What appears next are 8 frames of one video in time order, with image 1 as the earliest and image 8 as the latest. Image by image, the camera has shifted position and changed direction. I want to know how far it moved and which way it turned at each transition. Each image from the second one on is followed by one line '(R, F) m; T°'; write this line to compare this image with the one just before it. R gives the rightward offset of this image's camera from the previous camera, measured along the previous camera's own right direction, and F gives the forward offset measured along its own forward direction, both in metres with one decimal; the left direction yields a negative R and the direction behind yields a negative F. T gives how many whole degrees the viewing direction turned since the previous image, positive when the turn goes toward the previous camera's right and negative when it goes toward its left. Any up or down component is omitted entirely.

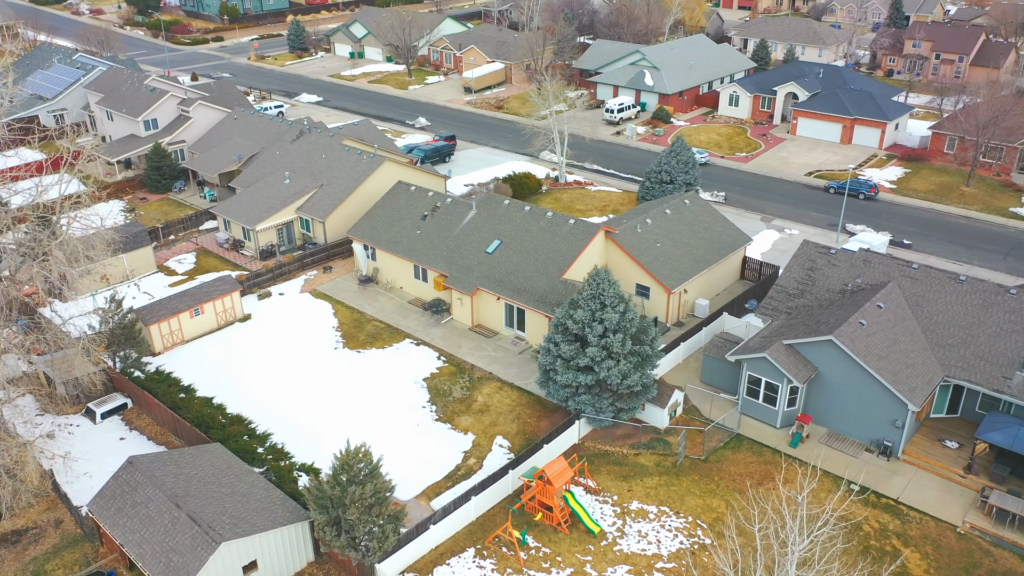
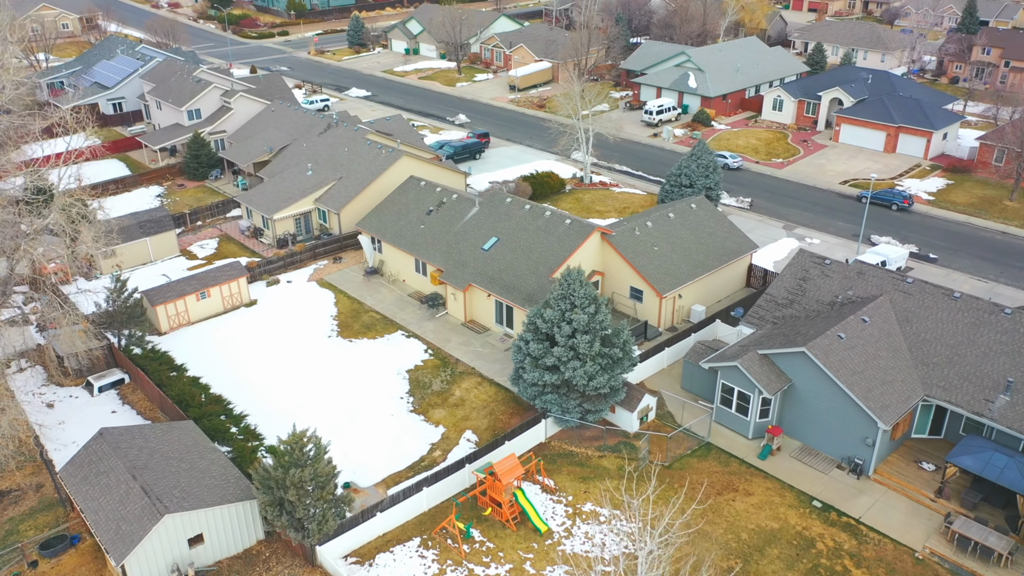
(+3.1, -0.1) m; -5°
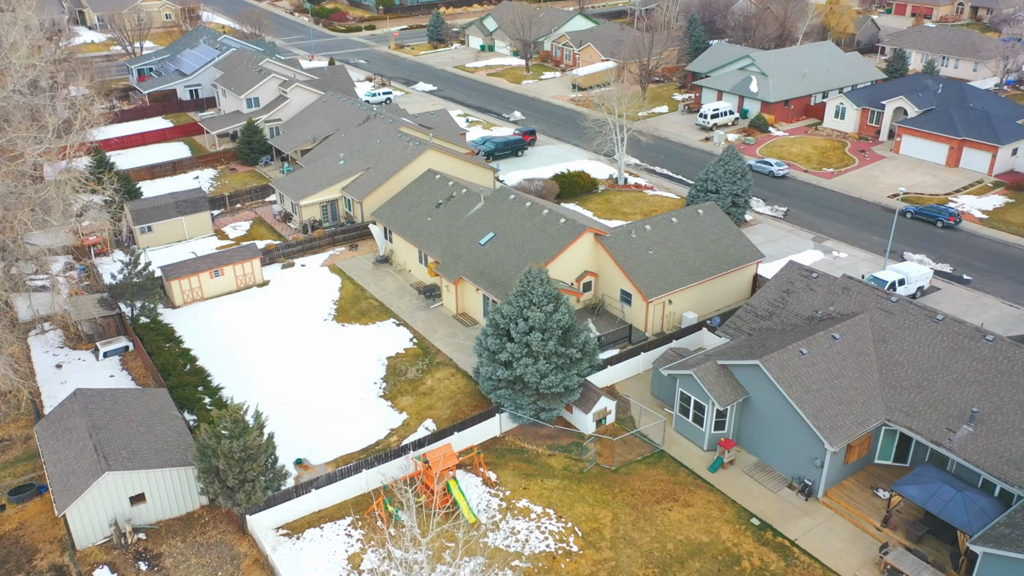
(+4.3, 0.0) m; -7°
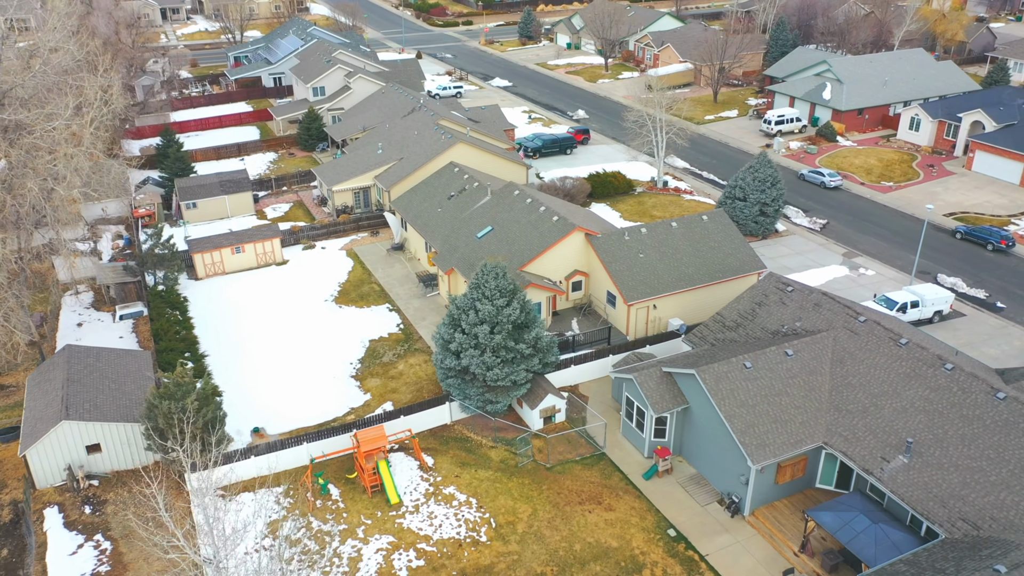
(+5.0, 0.0) m; -8°
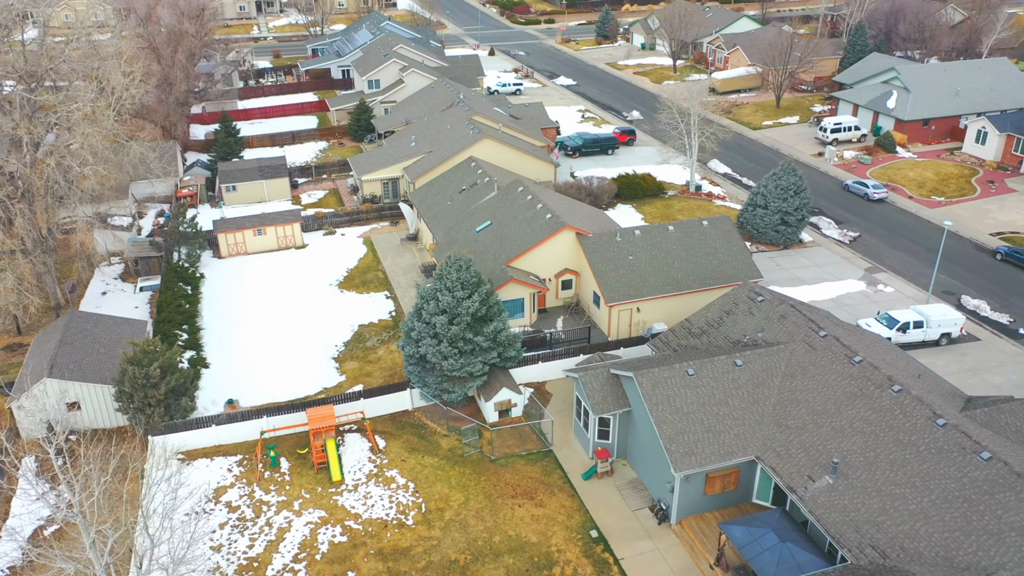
(+4.3, -0.1) m; -7°
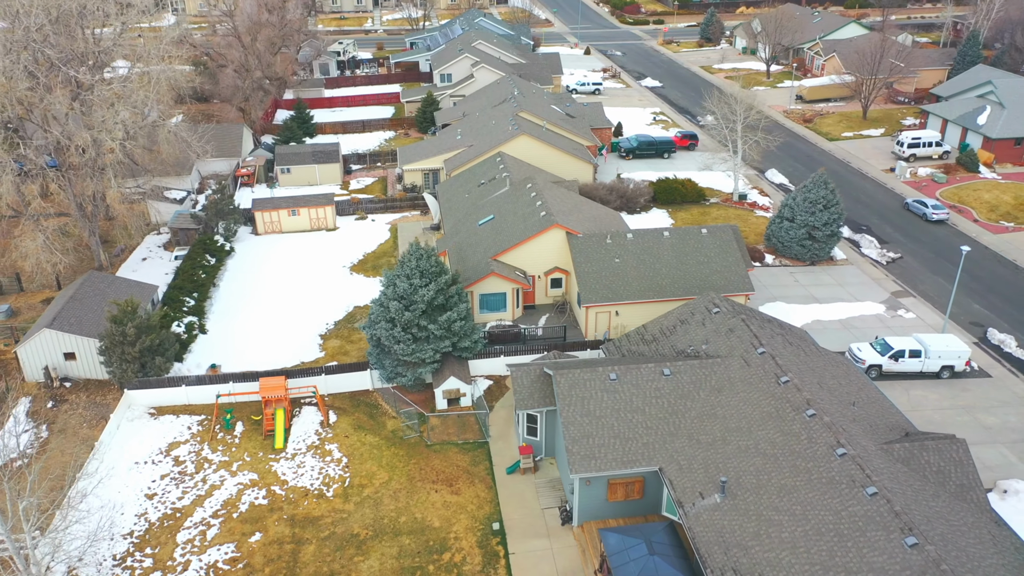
(+5.6, +0.1) m; -9°
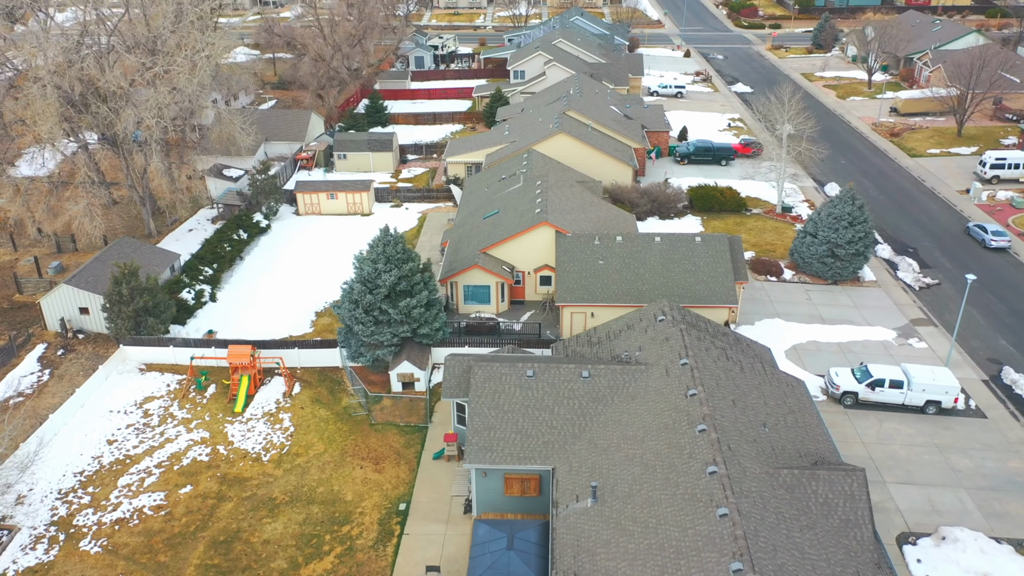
(+5.7, +0.1) m; -9°
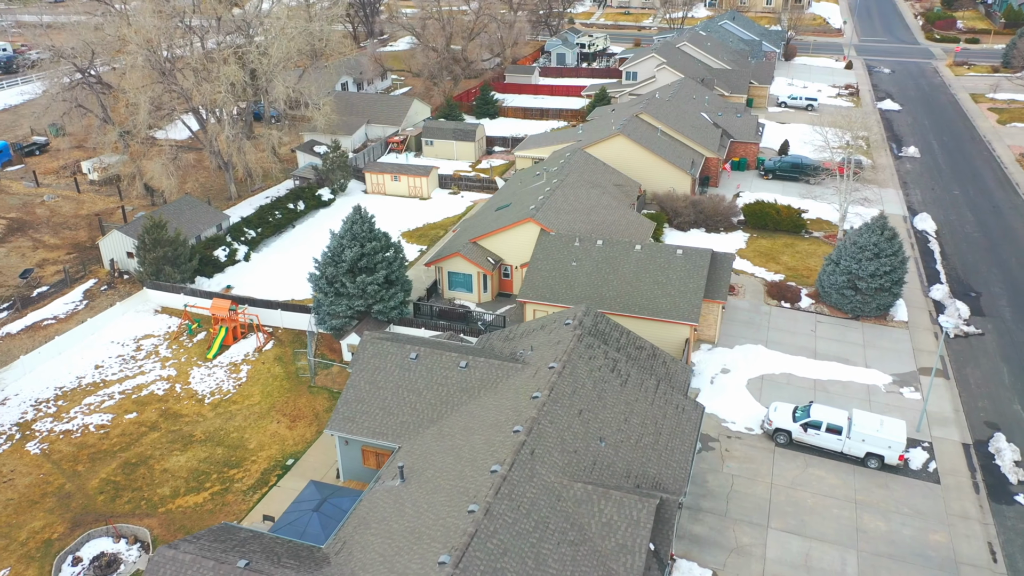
(+8.7, +0.5) m; -14°
